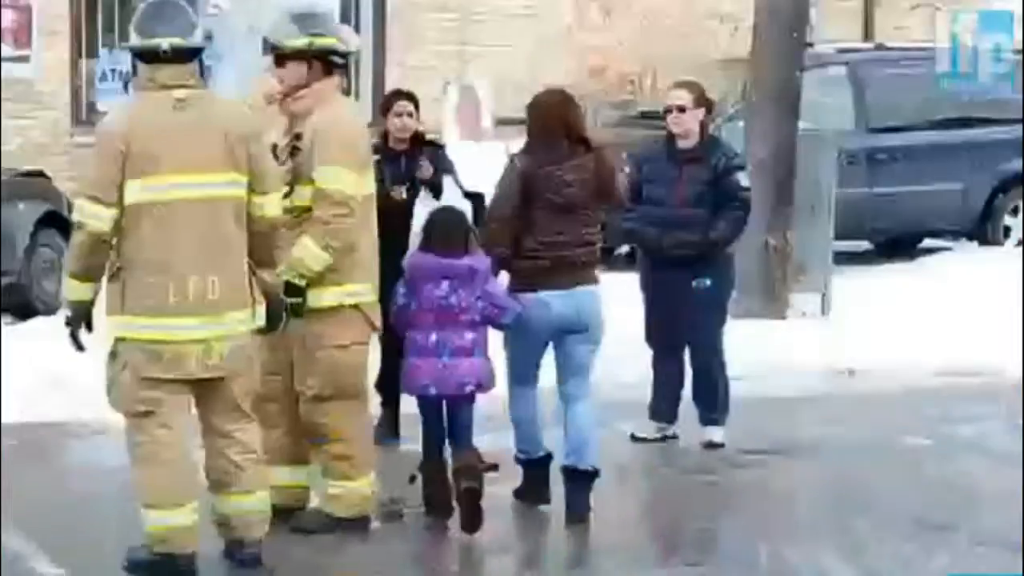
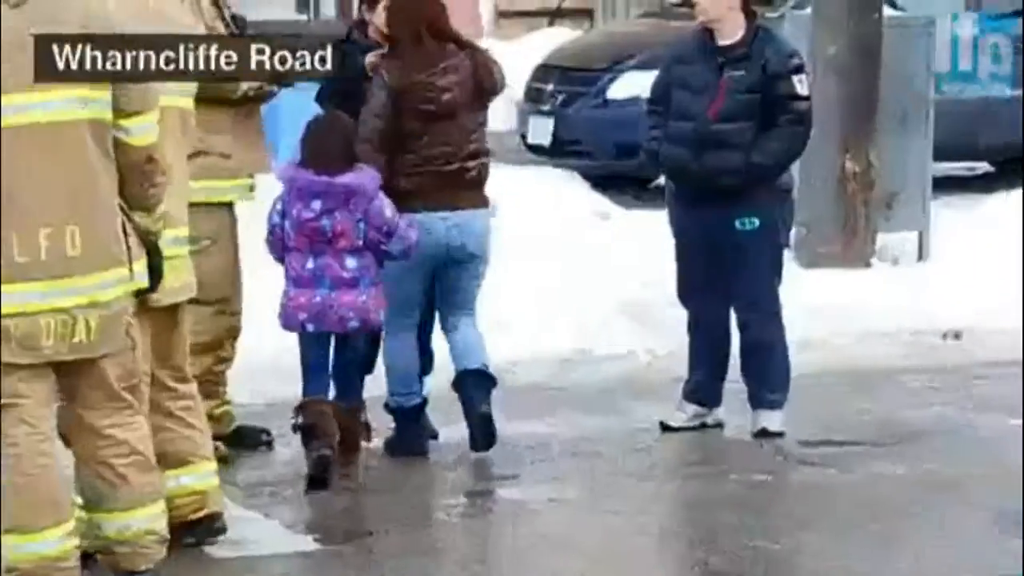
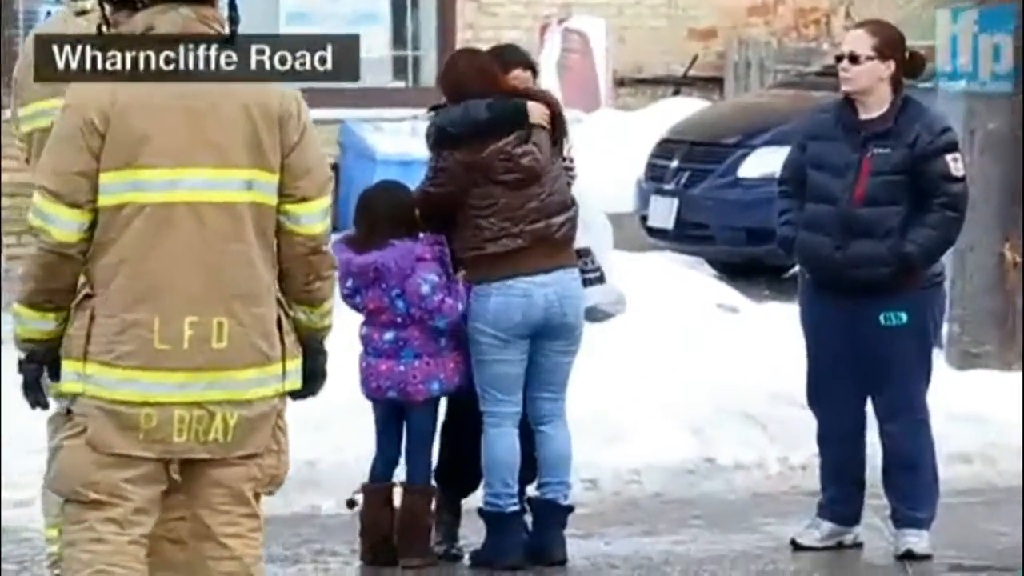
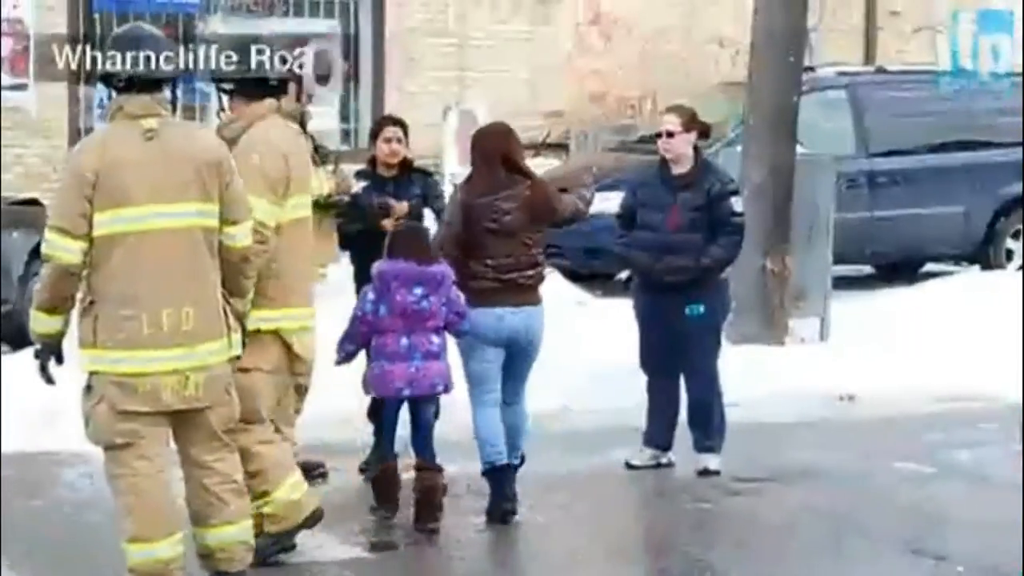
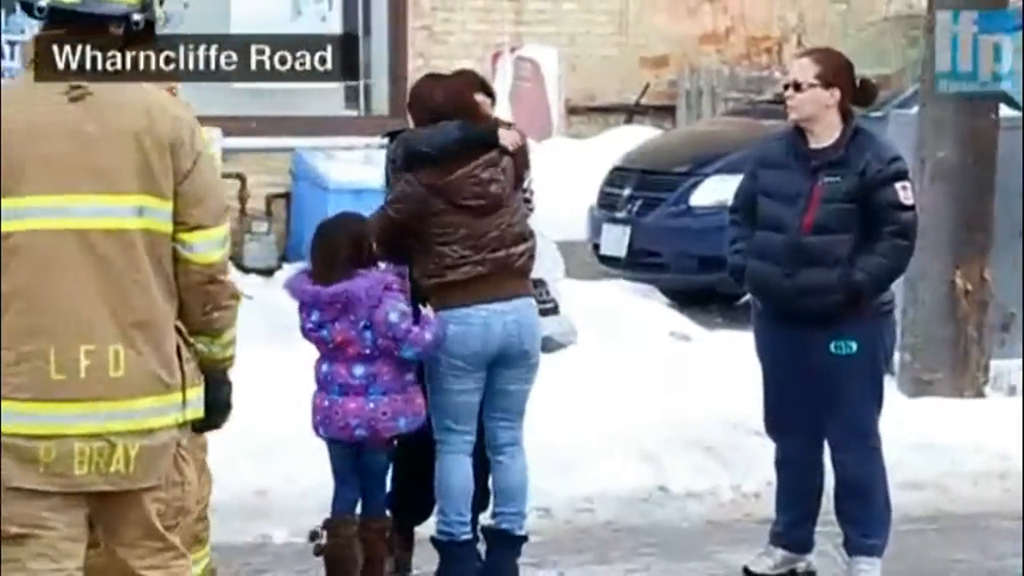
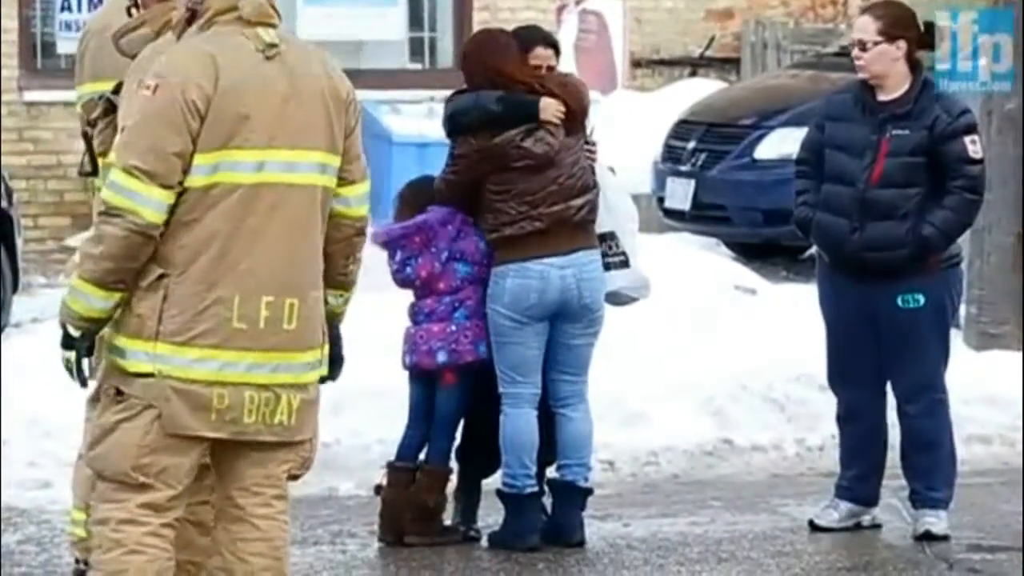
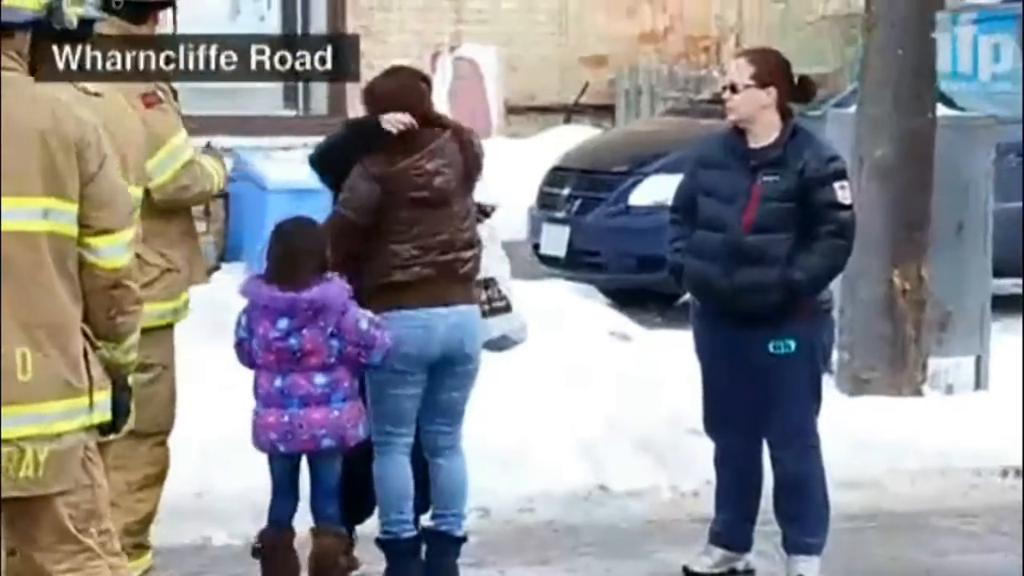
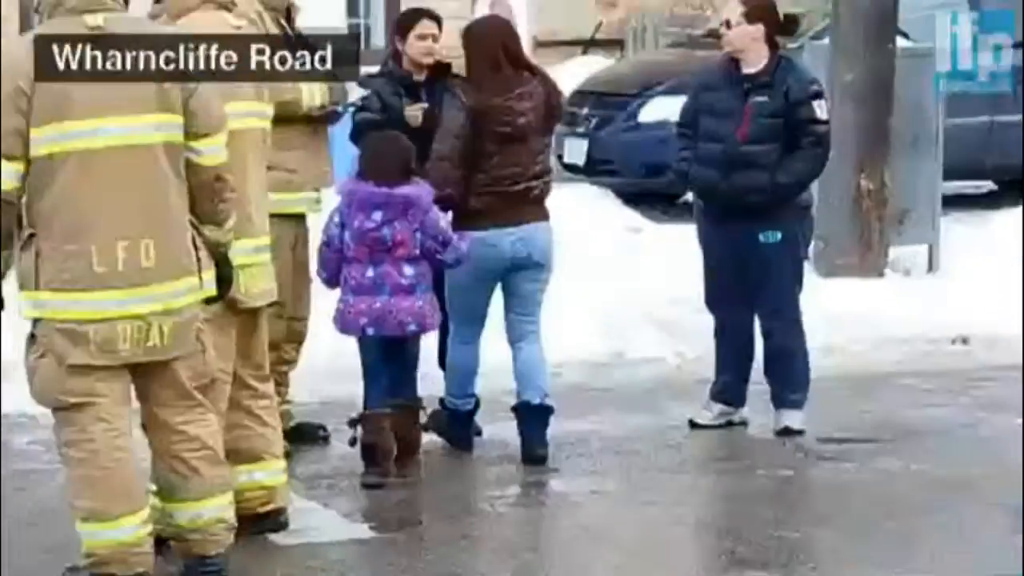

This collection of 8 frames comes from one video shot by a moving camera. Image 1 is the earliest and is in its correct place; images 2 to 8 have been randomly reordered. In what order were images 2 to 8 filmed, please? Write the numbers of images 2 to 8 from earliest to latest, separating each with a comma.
4, 8, 2, 7, 5, 3, 6
